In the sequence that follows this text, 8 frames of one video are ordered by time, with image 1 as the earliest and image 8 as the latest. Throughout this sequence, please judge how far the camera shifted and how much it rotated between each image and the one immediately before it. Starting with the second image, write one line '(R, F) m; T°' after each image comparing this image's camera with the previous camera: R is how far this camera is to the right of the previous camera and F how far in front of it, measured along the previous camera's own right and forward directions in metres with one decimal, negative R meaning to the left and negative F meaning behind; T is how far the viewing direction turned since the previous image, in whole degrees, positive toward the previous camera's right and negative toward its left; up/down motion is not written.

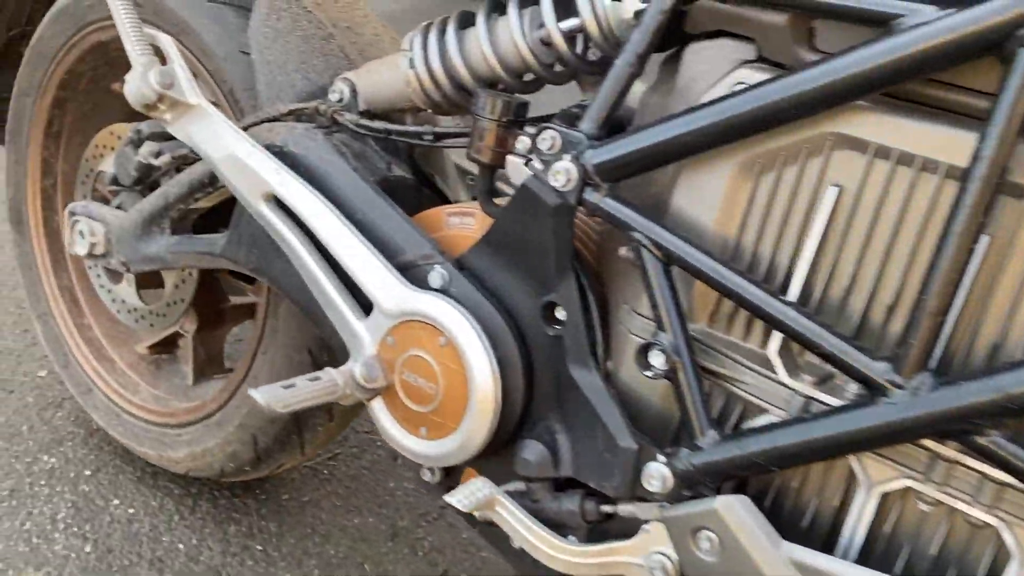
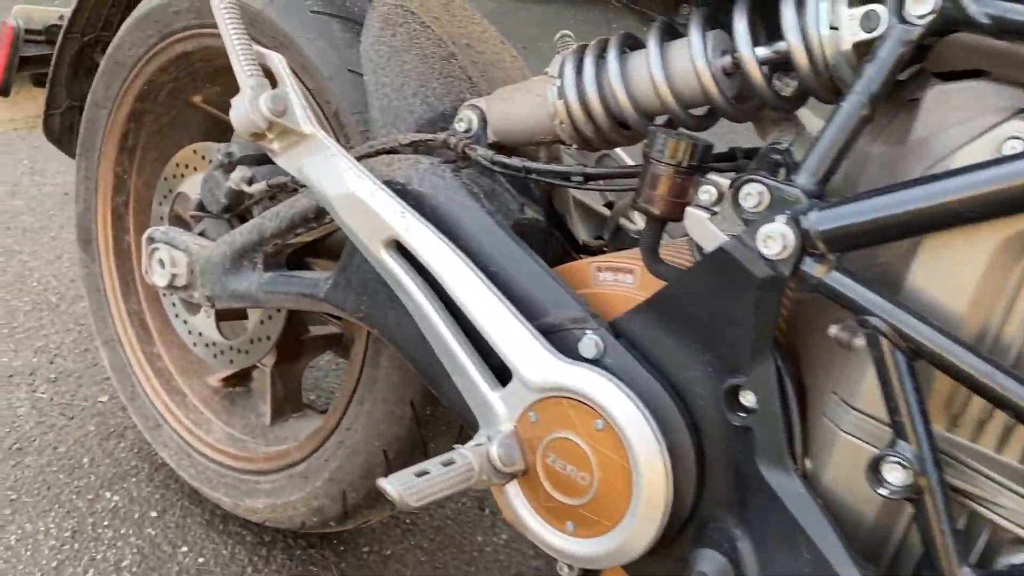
(-0.1, +0.1) m; -2°
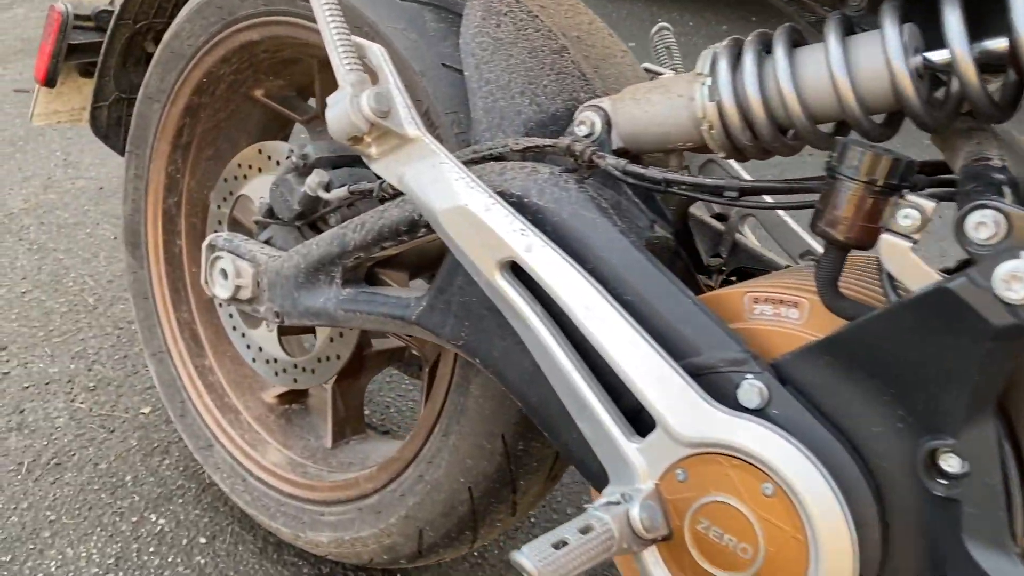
(-0.1, +0.1) m; -1°
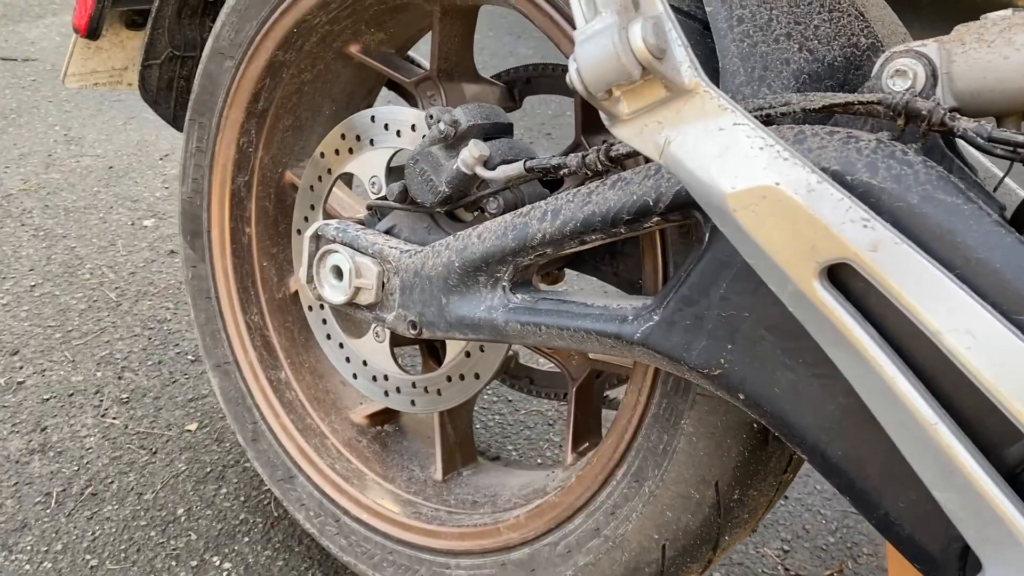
(-0.2, +0.2) m; +2°
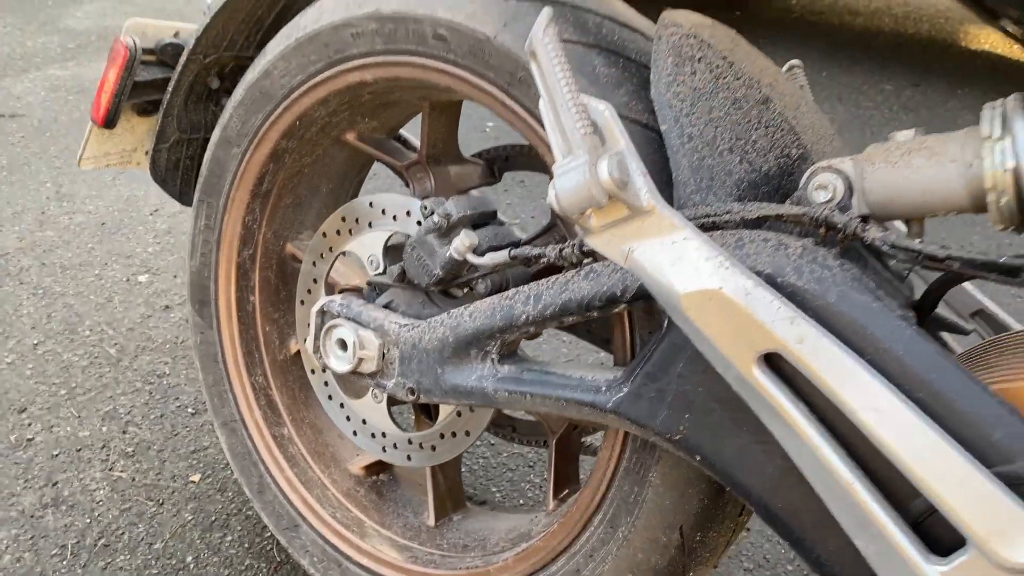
(0.0, -0.1) m; +2°
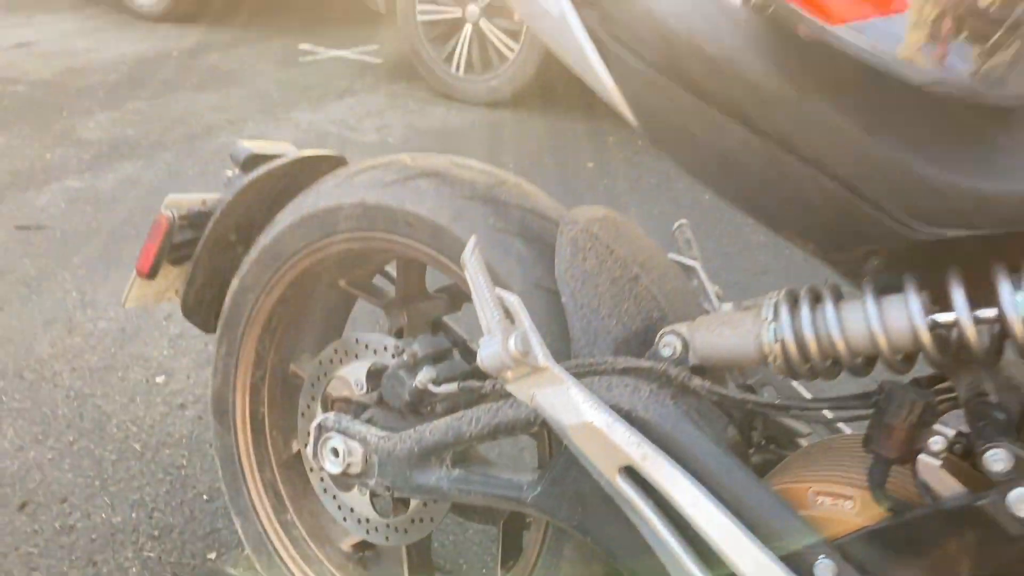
(0.0, -0.3) m; +1°
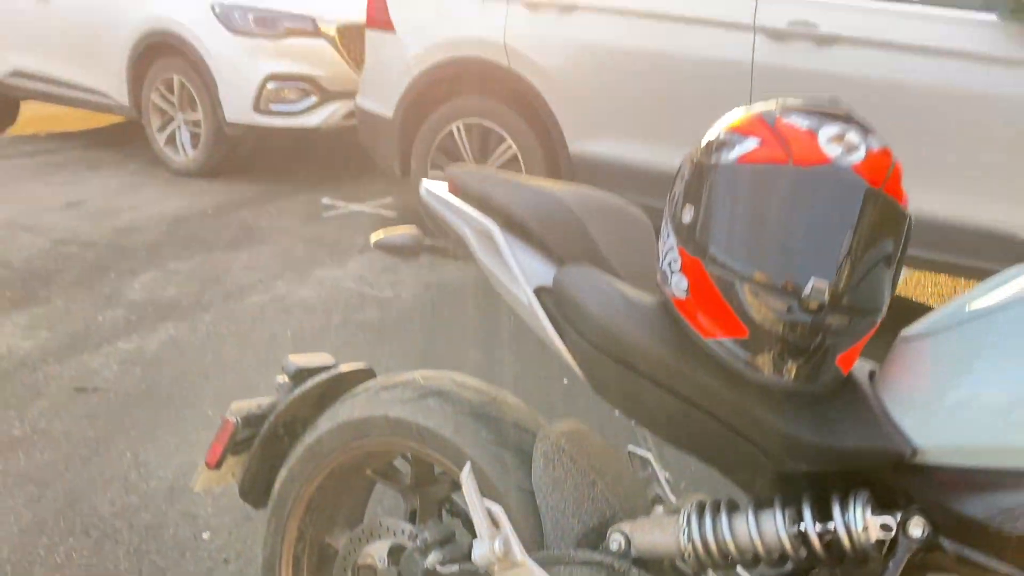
(0.0, -0.3) m; -1°
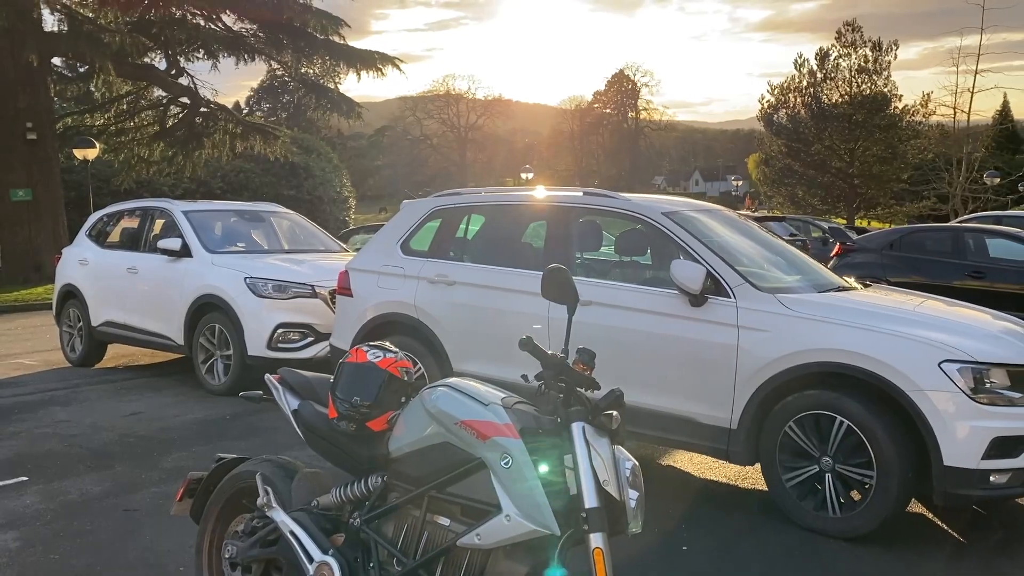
(+1.0, -2.0) m; -4°
